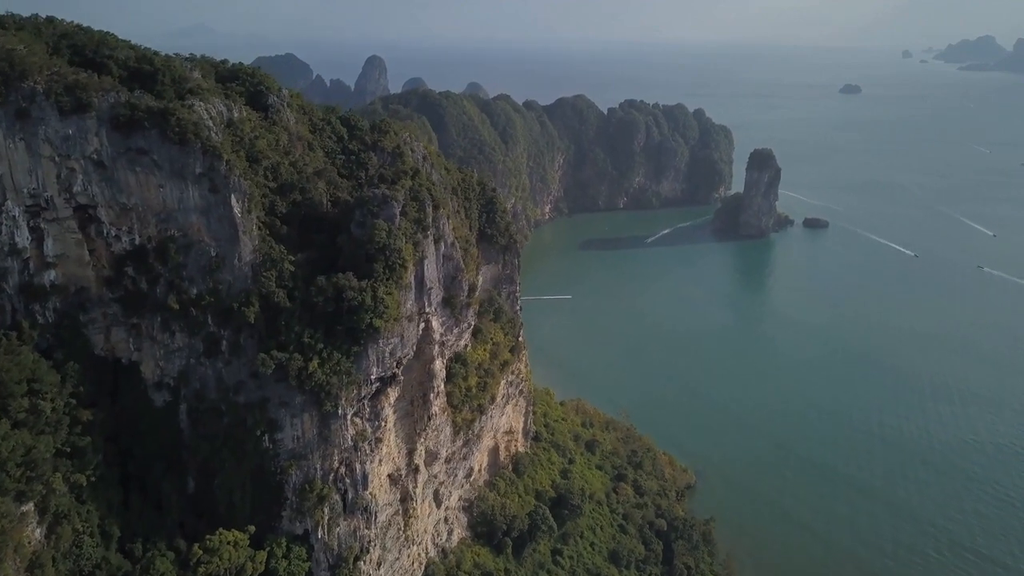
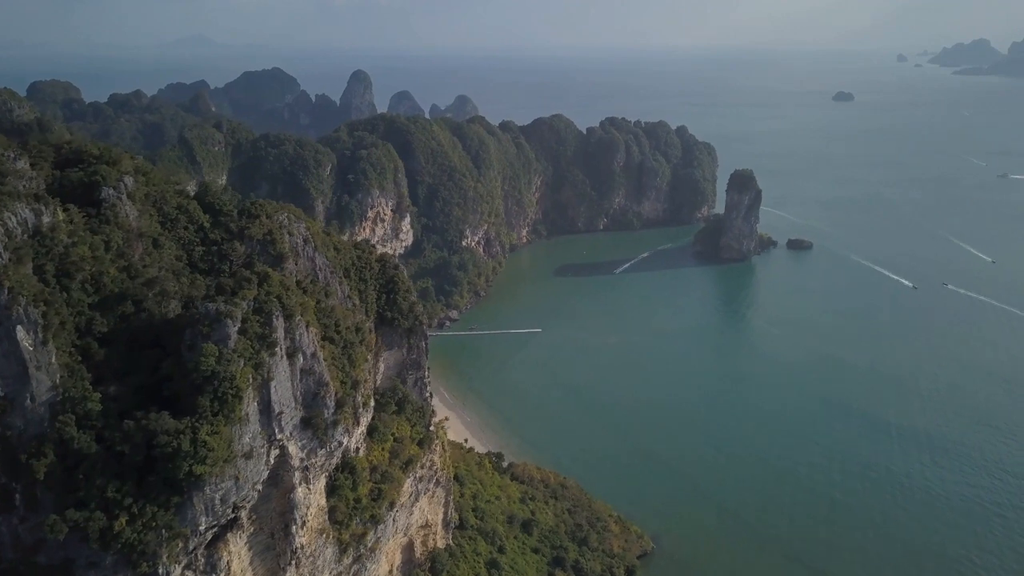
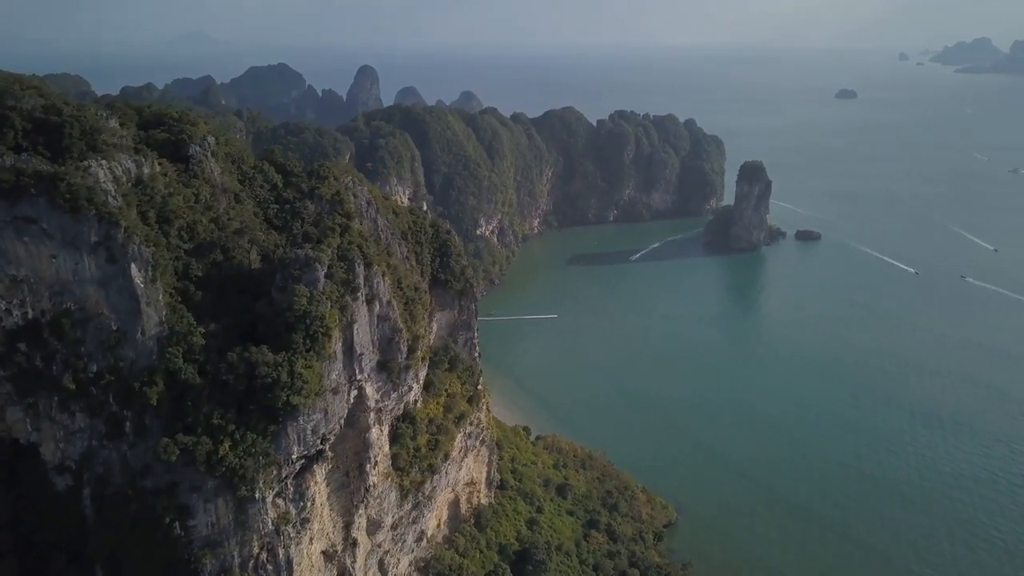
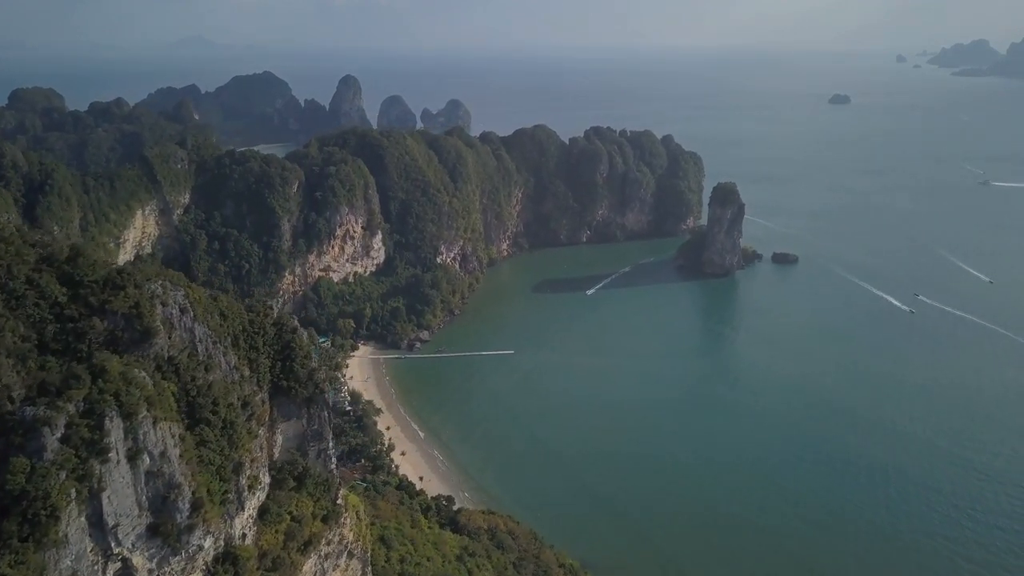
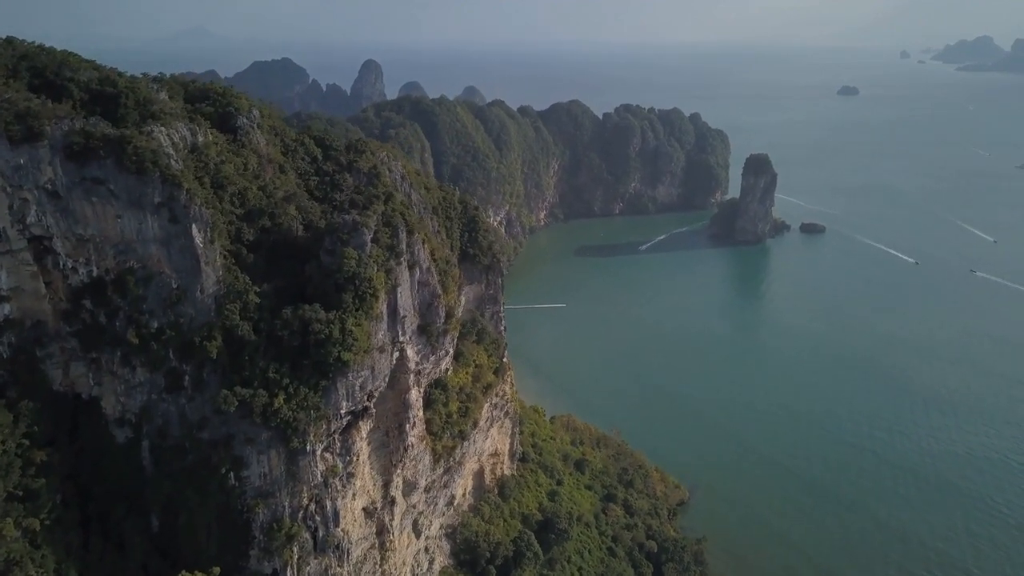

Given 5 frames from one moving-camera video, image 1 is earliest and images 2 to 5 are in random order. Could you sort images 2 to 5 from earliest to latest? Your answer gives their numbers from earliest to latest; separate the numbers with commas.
5, 3, 2, 4
